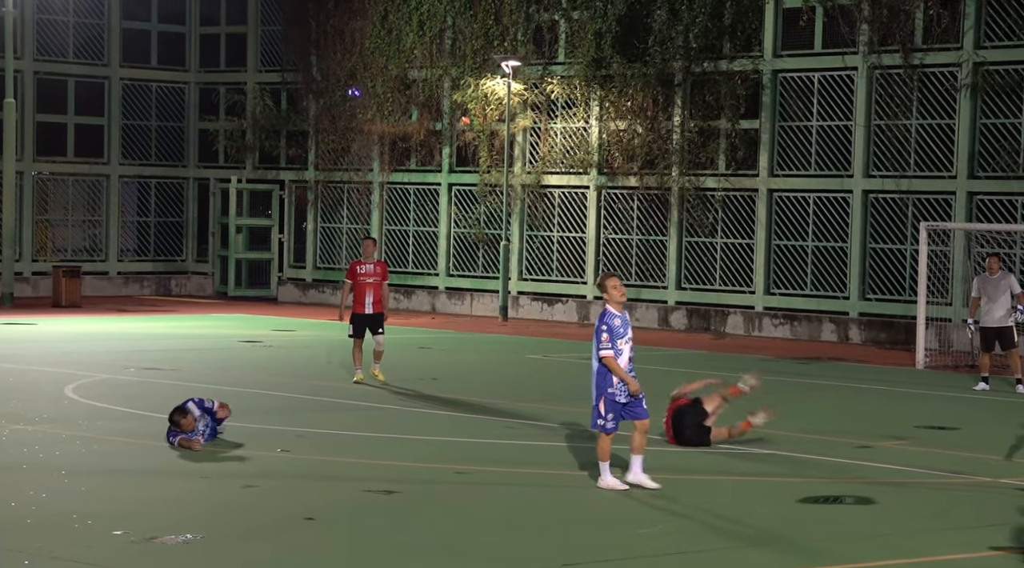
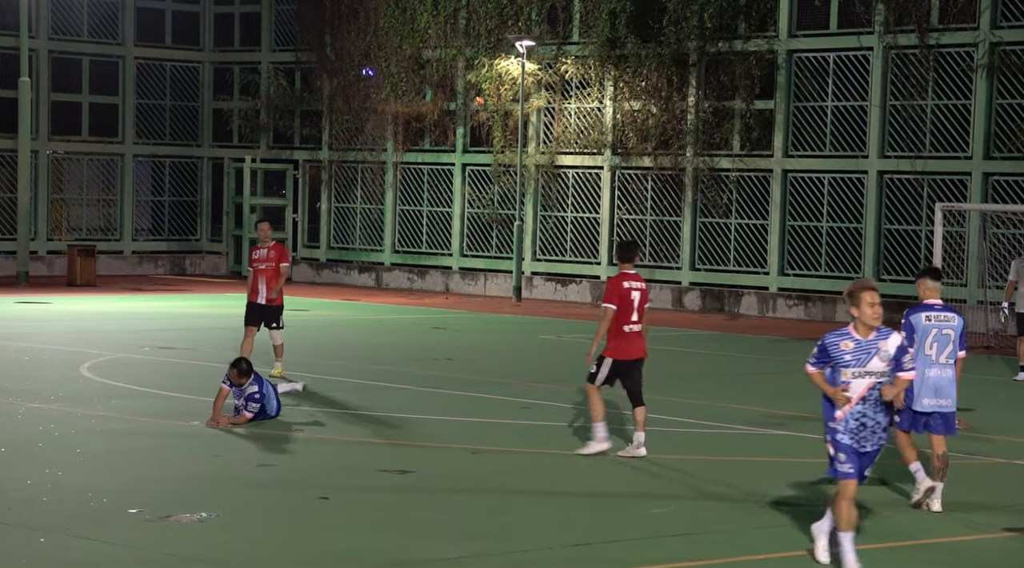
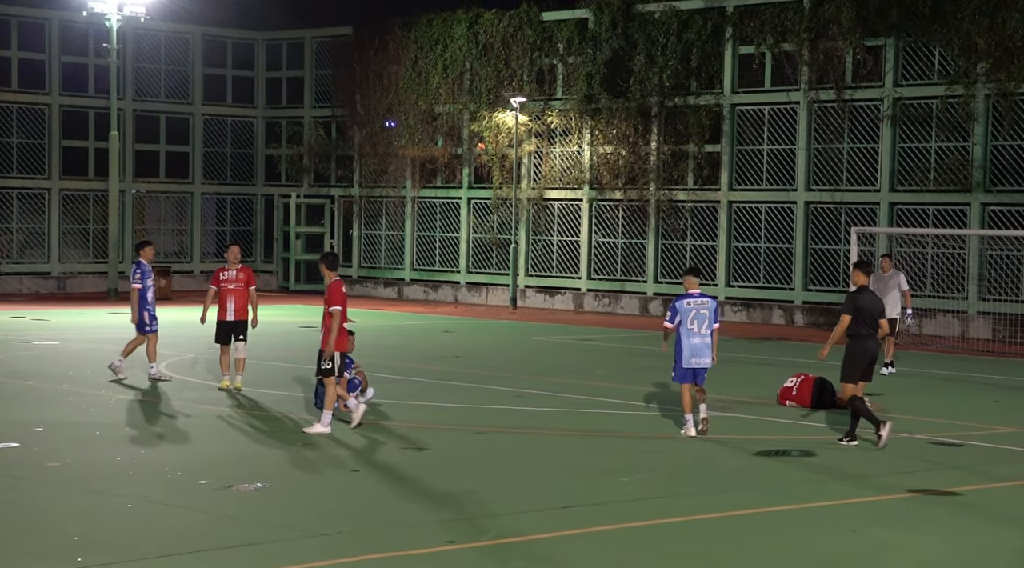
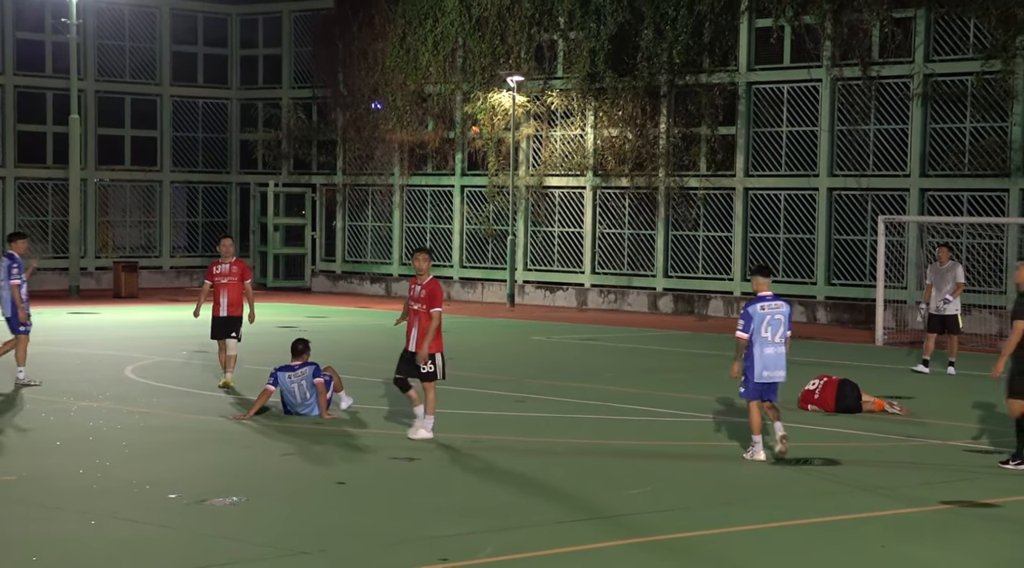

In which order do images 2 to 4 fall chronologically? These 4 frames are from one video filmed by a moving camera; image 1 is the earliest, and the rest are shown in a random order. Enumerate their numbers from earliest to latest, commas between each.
2, 4, 3
